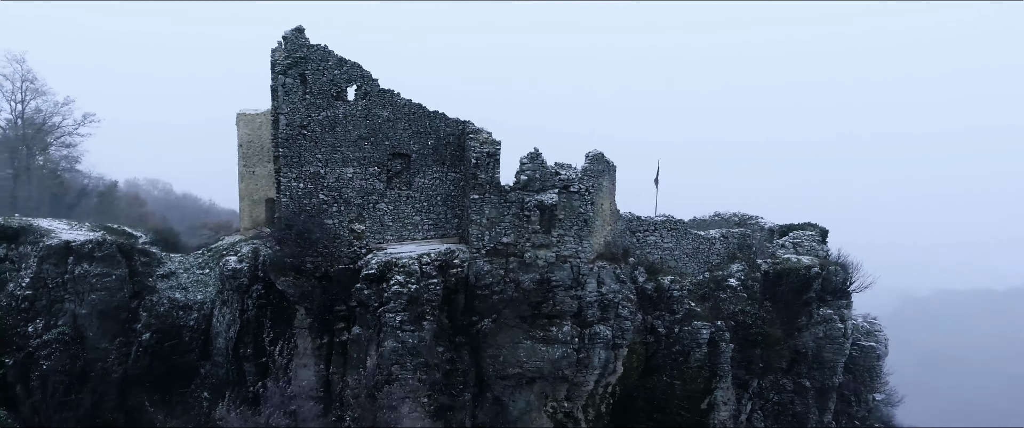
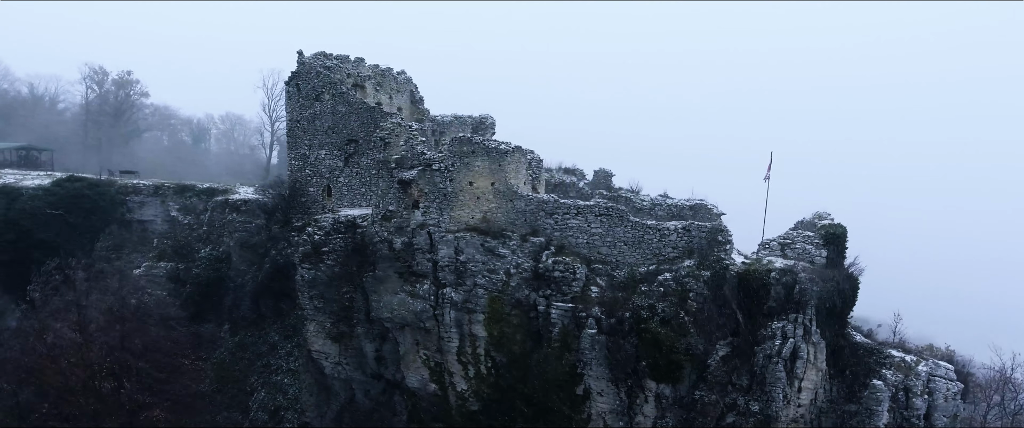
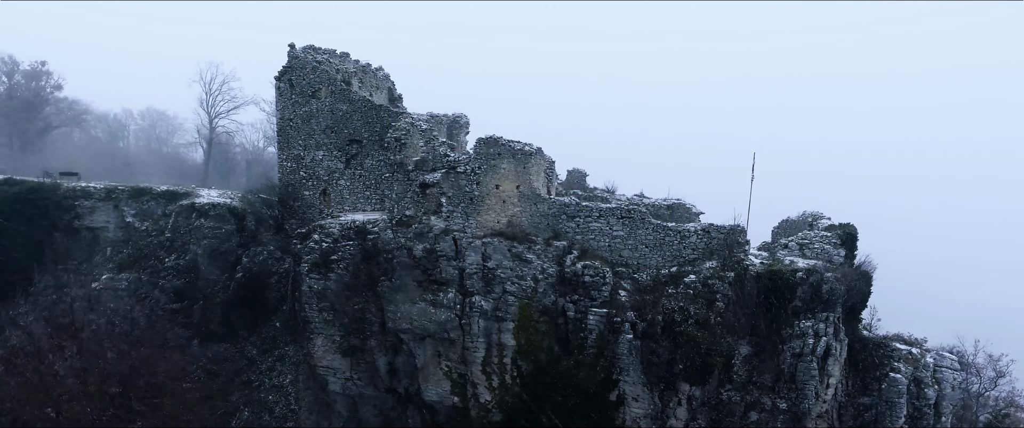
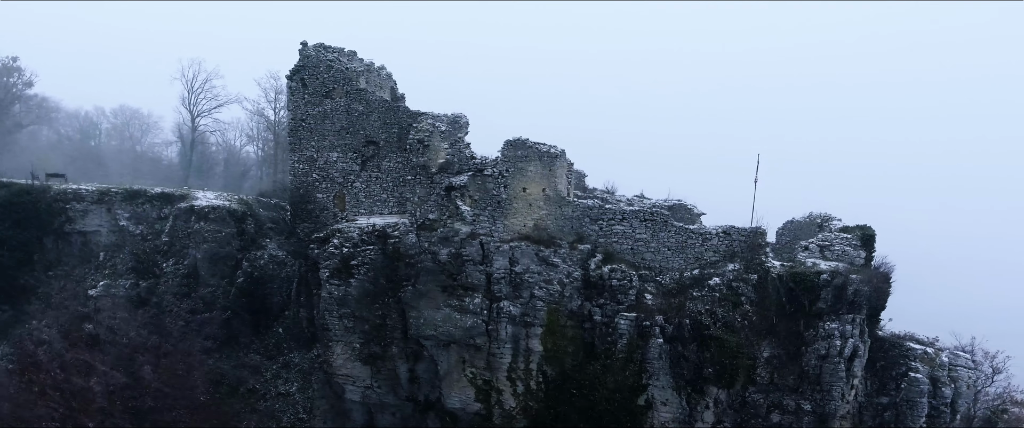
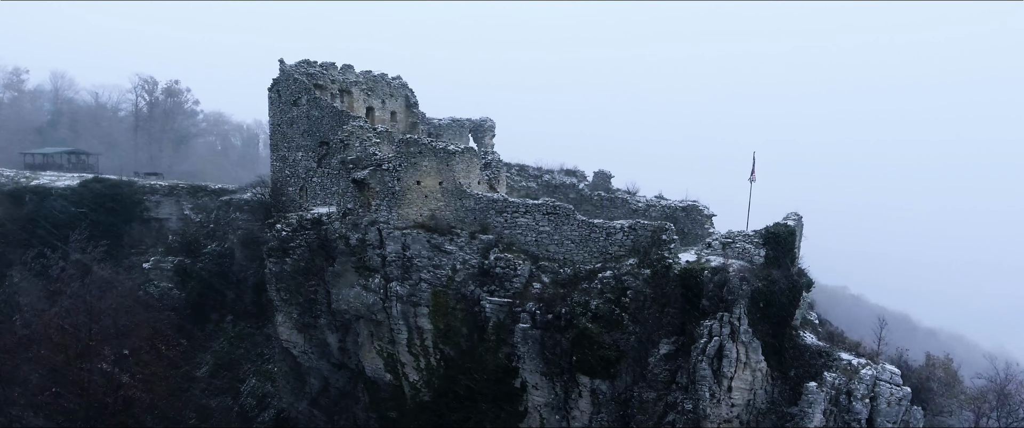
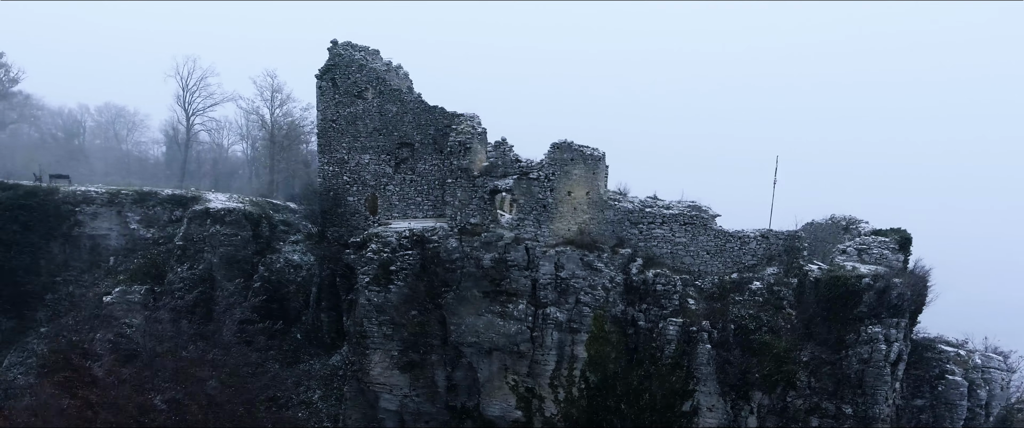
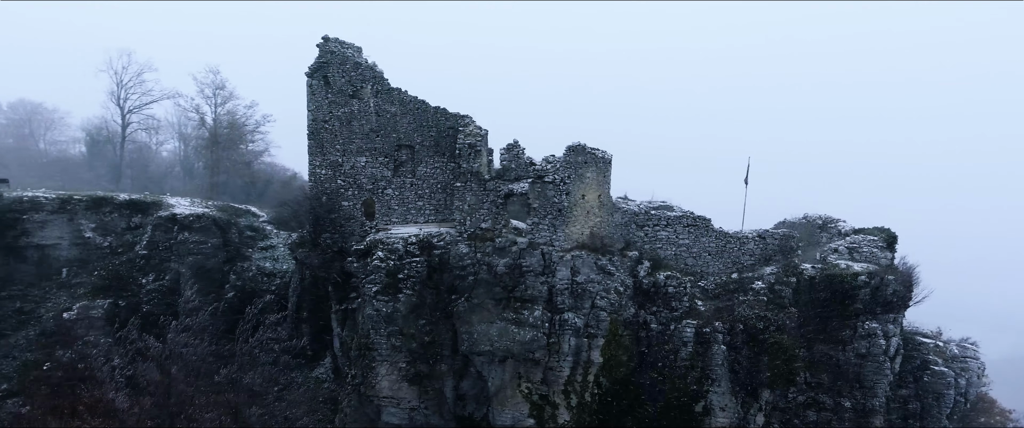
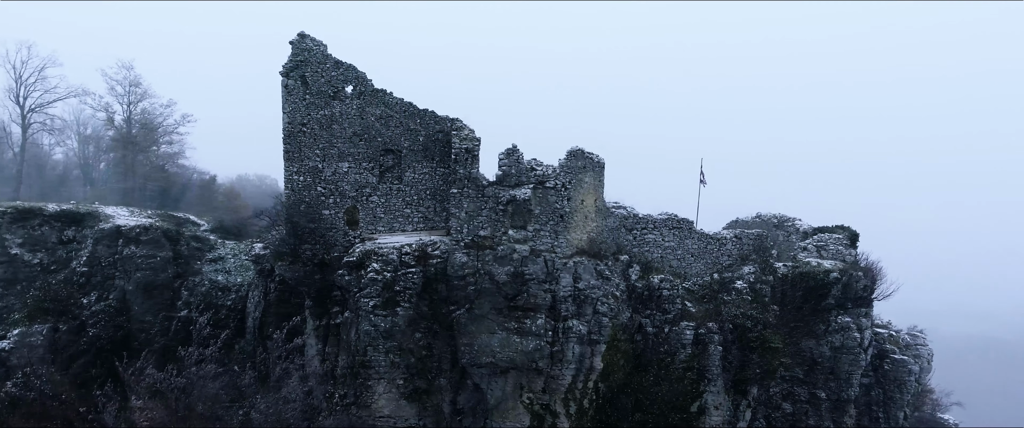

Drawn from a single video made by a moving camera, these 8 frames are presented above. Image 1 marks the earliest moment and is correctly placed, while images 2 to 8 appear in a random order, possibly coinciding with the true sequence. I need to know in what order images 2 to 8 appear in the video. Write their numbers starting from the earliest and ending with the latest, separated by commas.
8, 7, 6, 4, 3, 2, 5
